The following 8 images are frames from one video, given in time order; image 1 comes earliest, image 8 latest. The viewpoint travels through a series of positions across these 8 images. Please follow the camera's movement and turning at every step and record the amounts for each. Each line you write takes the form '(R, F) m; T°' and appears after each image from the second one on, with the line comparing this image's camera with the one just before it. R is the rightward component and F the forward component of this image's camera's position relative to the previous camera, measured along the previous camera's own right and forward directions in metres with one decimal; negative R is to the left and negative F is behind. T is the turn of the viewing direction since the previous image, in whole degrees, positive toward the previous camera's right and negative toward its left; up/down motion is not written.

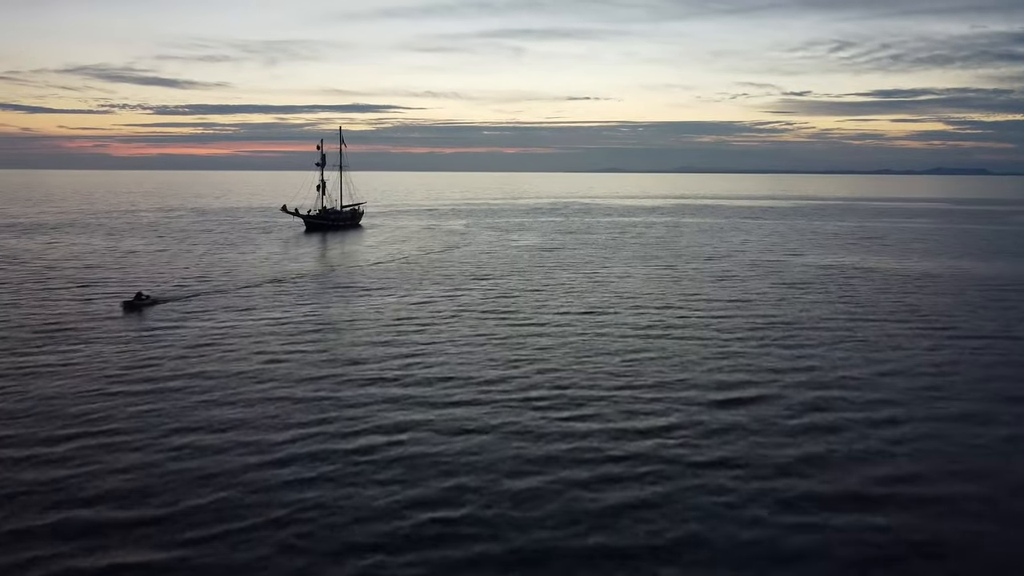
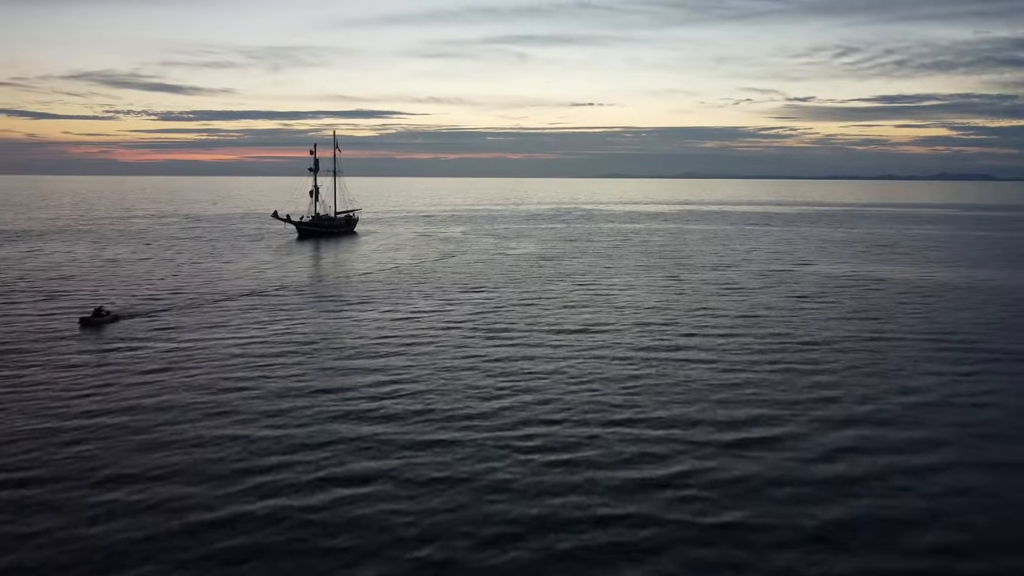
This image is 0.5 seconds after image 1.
(+0.8, +4.2) m; 0°
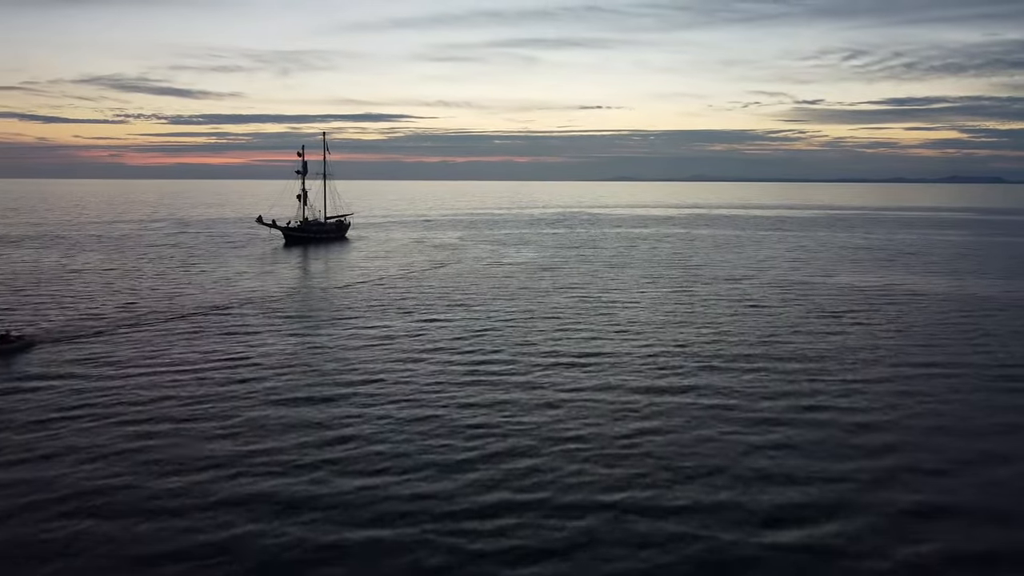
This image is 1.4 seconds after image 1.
(+1.3, +7.8) m; -1°
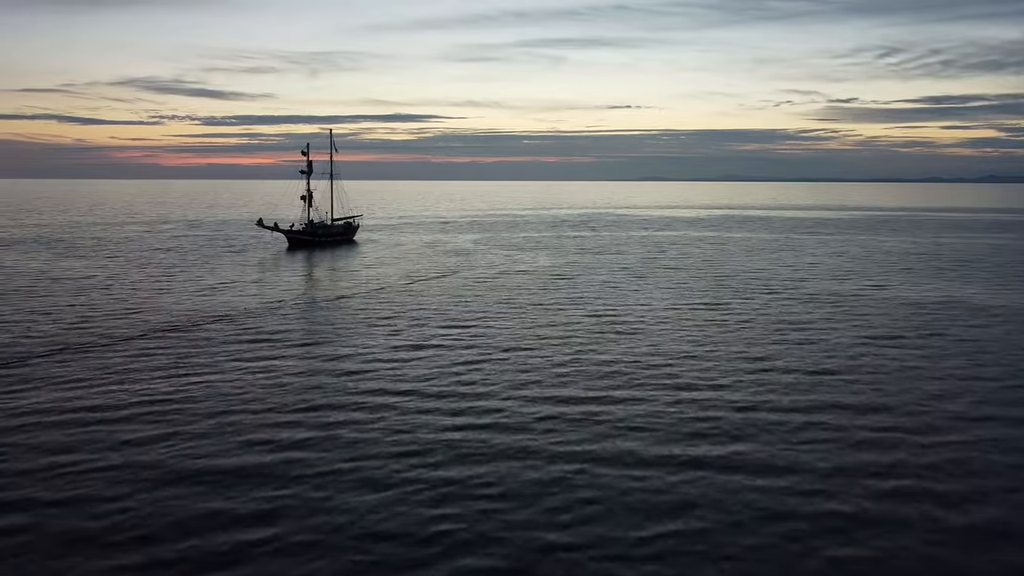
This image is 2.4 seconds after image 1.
(+1.6, +8.7) m; -2°
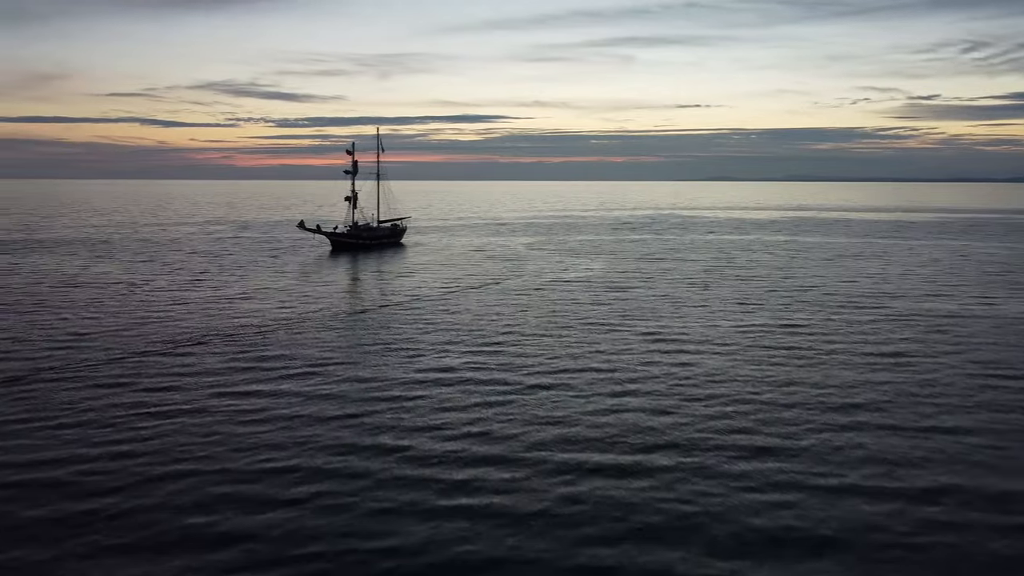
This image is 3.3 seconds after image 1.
(+1.6, +7.8) m; -5°
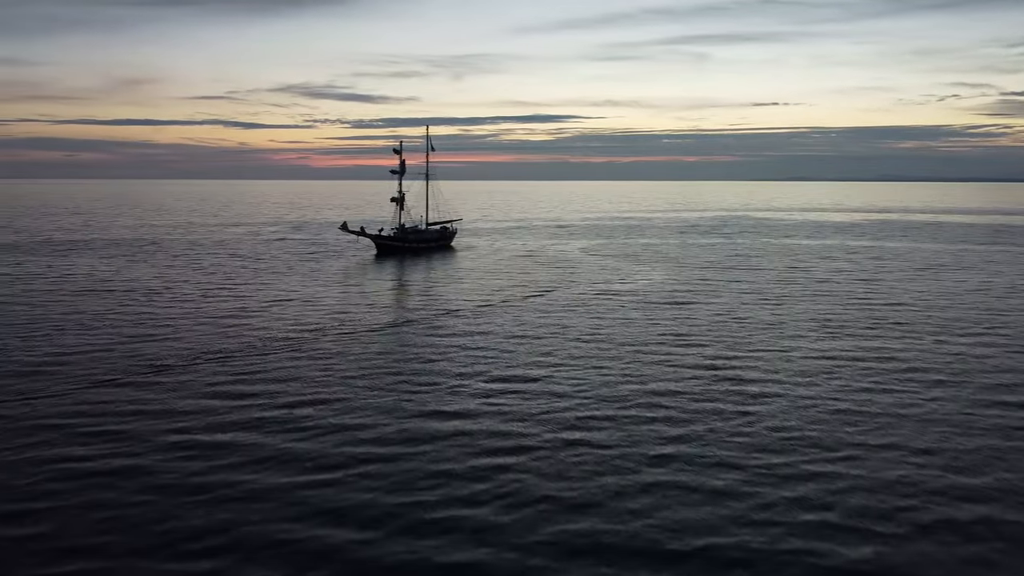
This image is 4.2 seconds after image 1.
(+2.0, +7.7) m; -5°
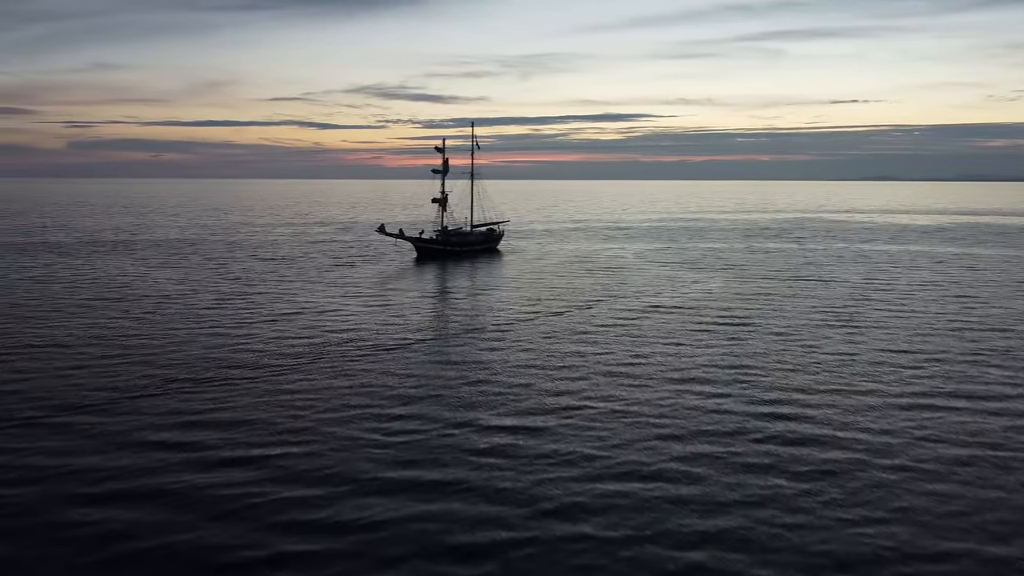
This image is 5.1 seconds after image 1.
(+2.5, +7.5) m; -5°
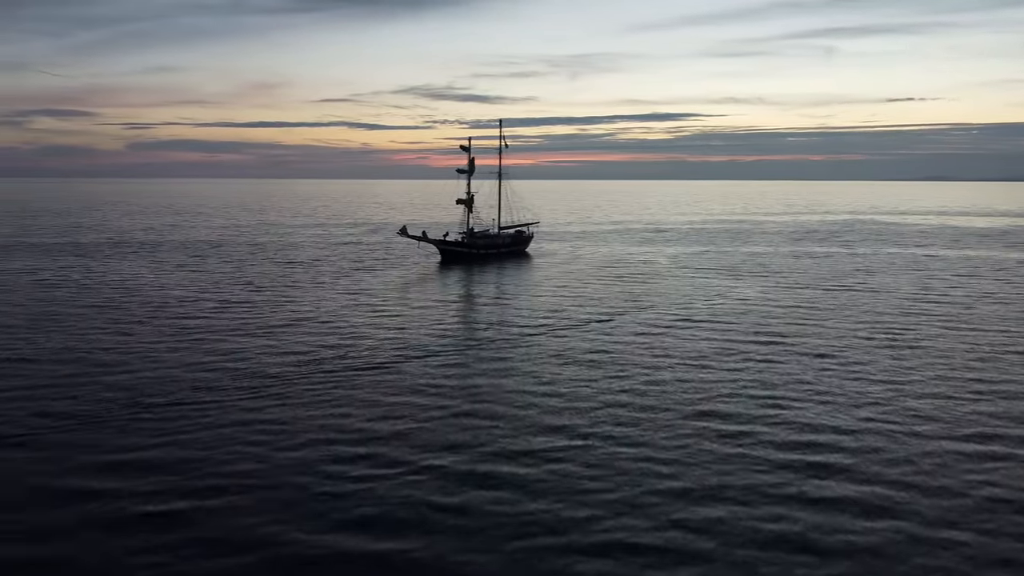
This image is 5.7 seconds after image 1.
(+2.2, +4.8) m; -3°
